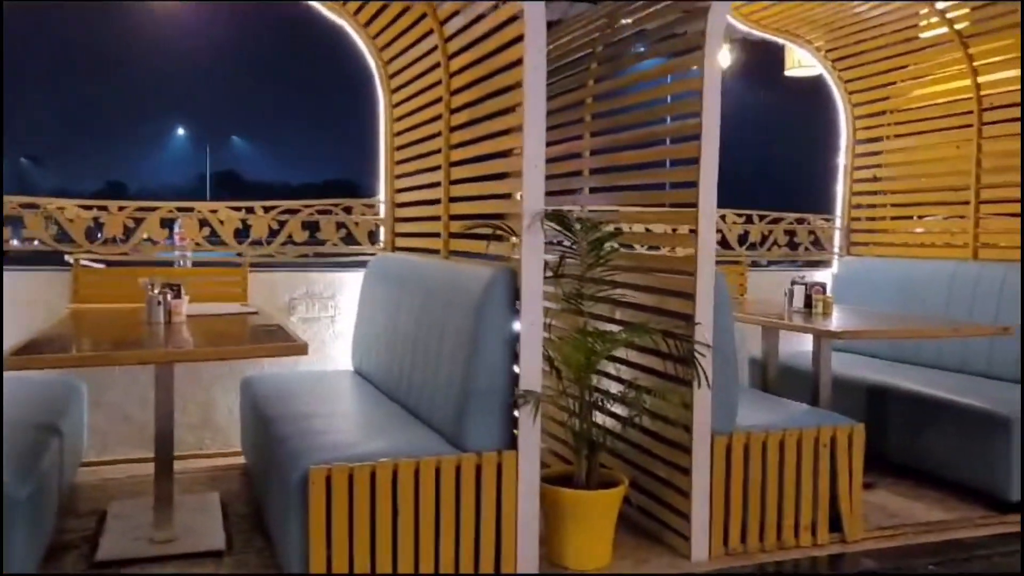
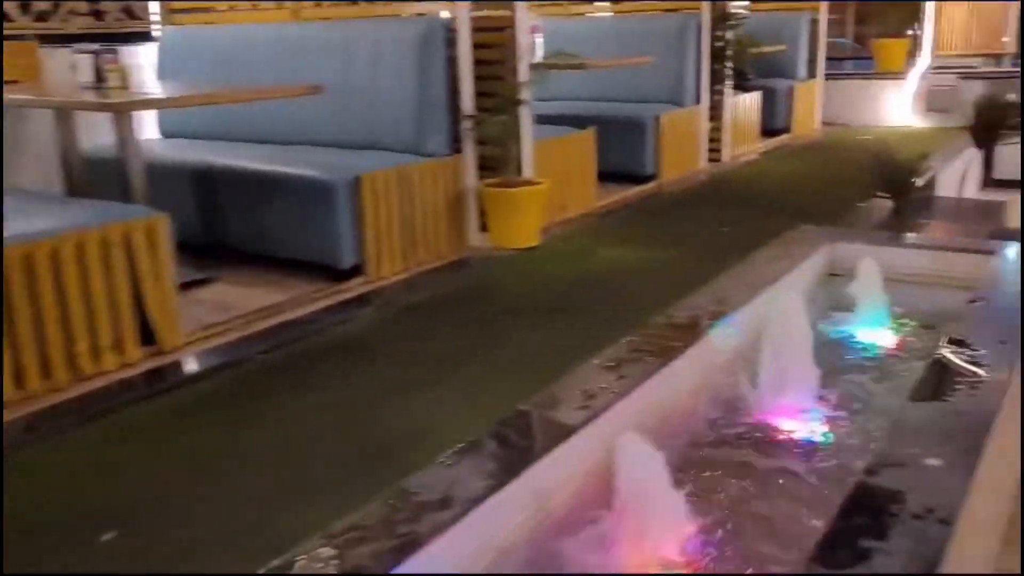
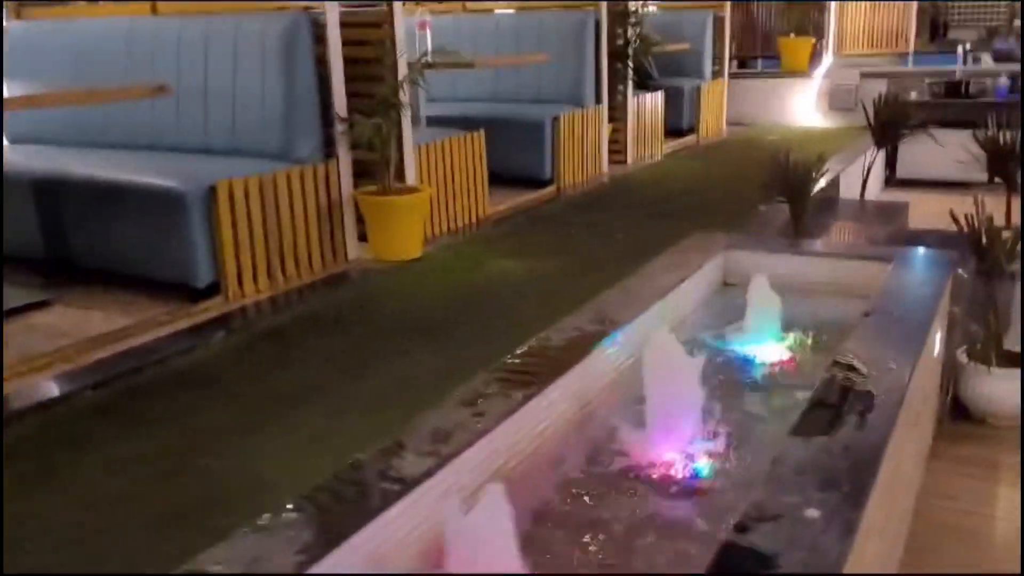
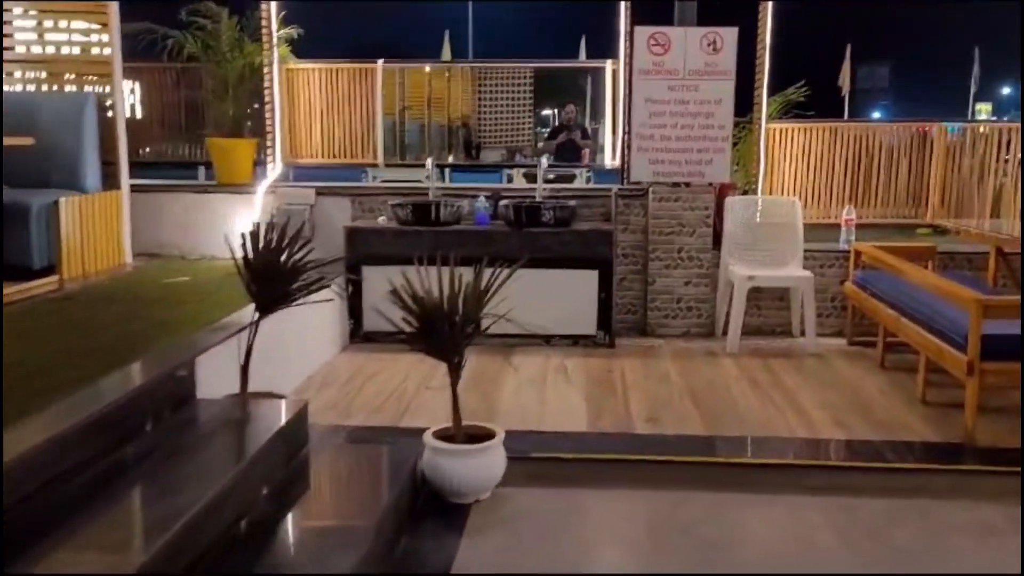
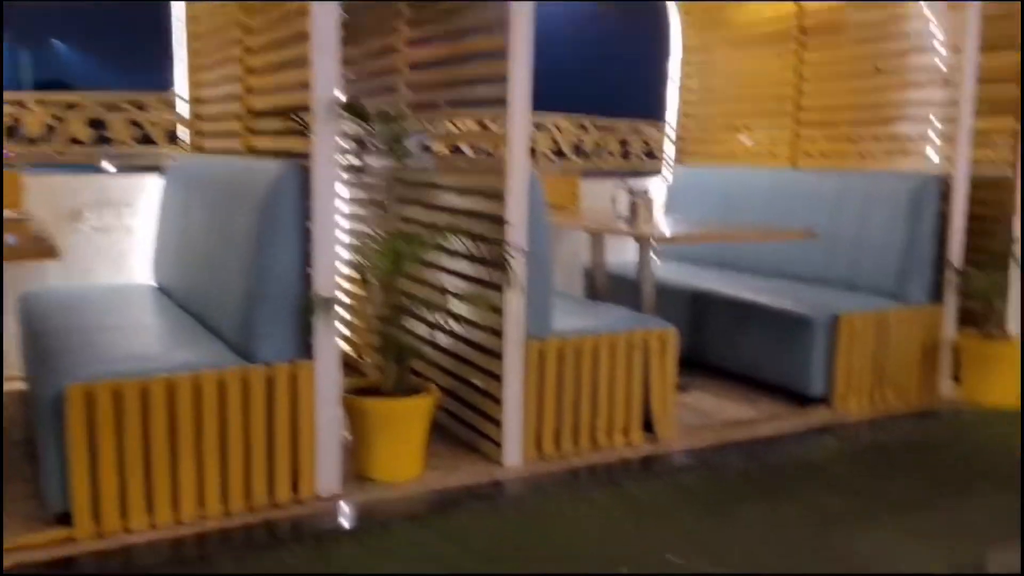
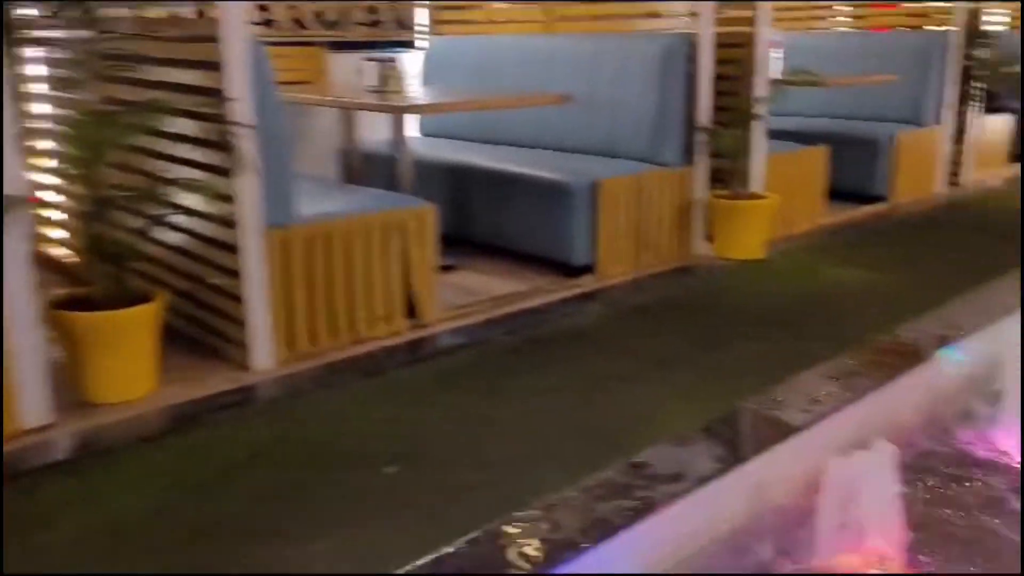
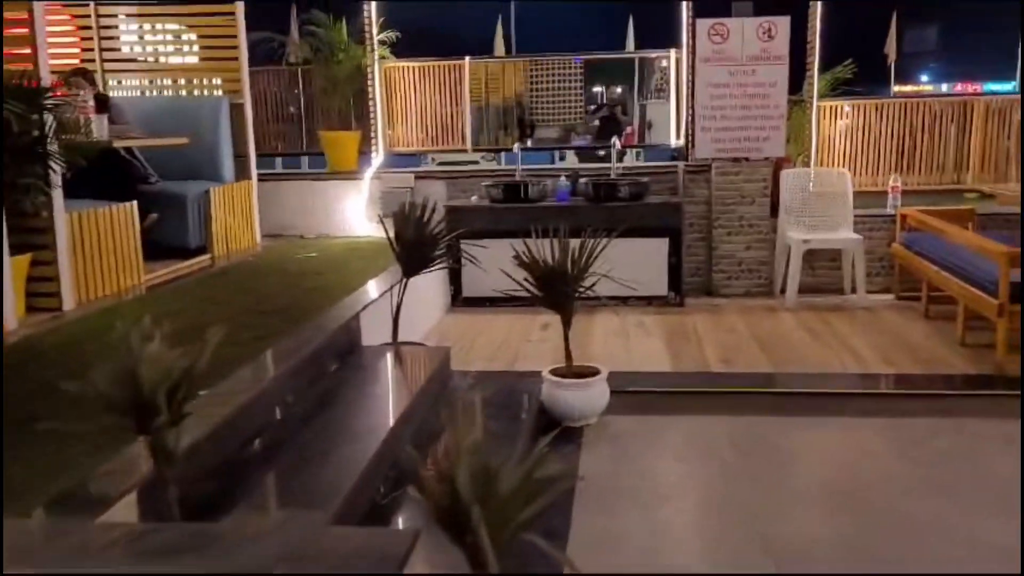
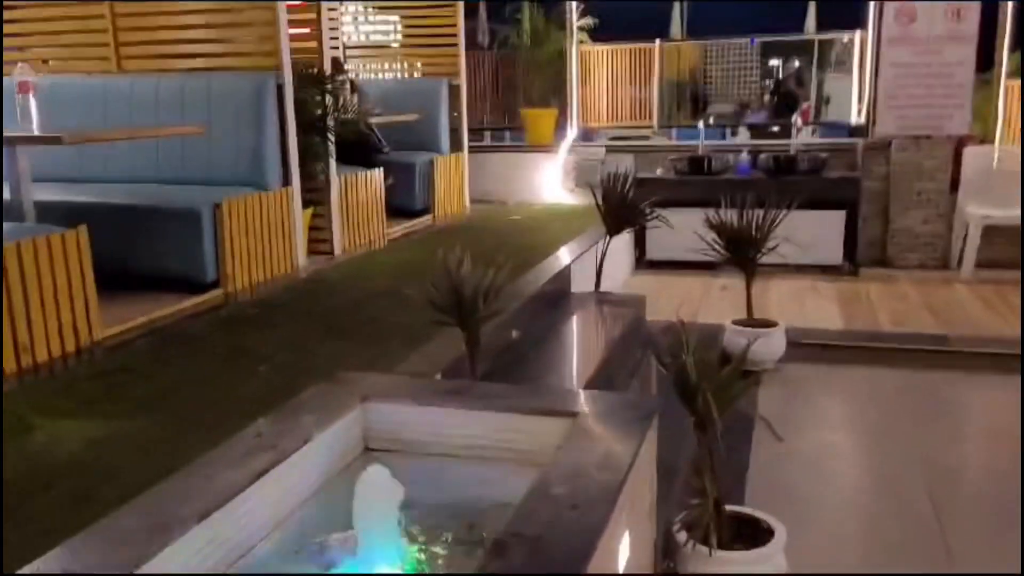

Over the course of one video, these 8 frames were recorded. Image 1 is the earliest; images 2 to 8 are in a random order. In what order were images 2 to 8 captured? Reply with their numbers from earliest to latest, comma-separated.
5, 6, 2, 3, 8, 7, 4
